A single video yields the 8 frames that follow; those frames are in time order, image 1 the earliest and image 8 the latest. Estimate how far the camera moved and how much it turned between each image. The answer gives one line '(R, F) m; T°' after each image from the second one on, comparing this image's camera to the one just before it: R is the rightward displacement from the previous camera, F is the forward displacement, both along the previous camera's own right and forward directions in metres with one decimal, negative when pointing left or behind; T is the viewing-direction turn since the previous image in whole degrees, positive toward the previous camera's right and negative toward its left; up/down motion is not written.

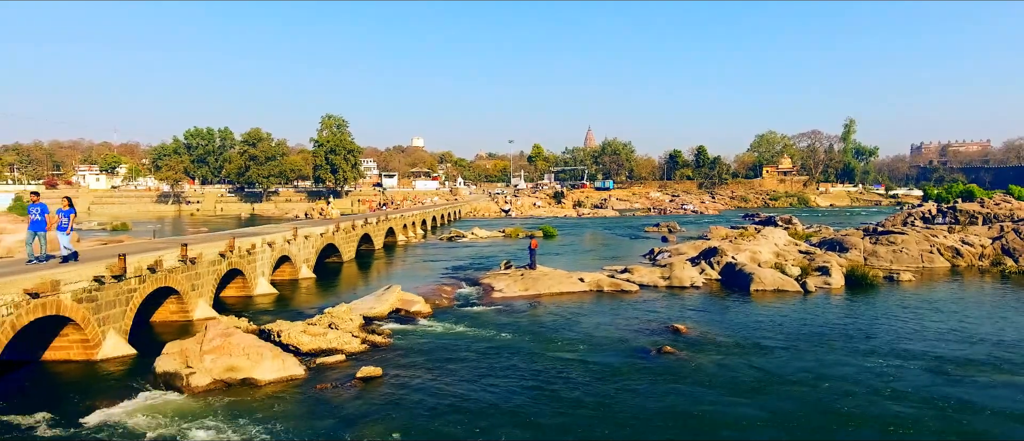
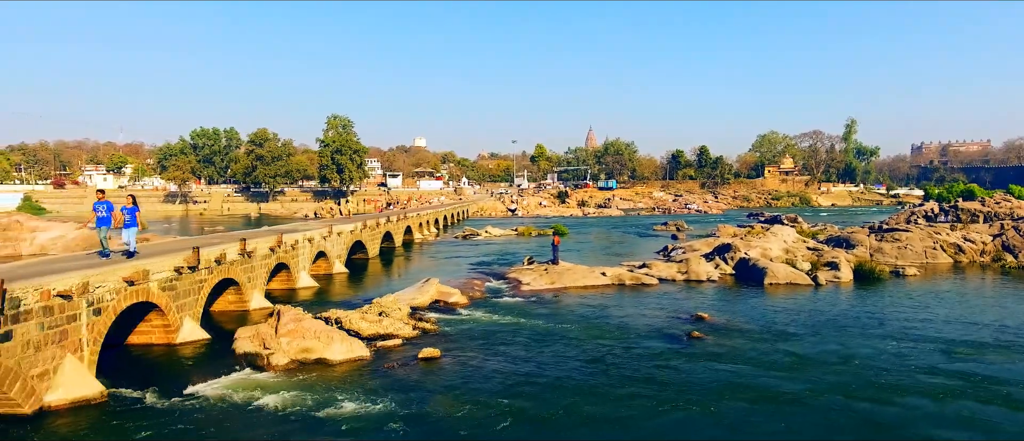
(-1.2, -1.6) m; 0°
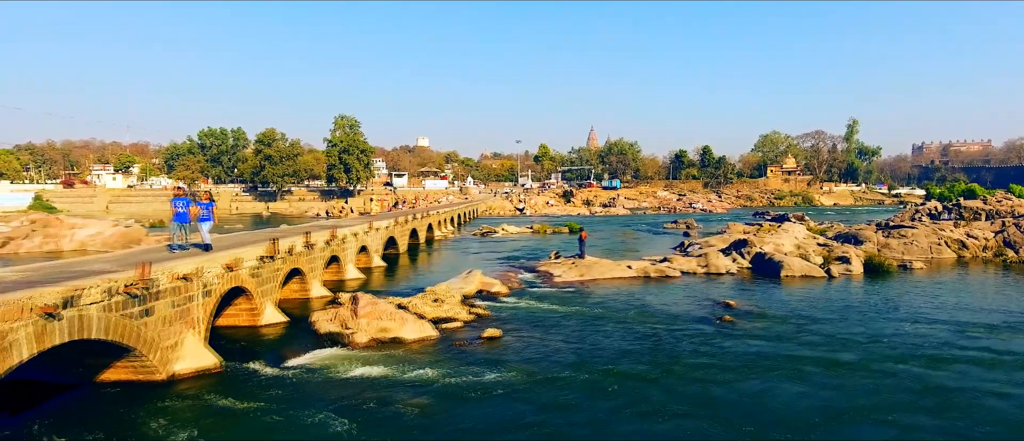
(-1.6, -2.0) m; 0°
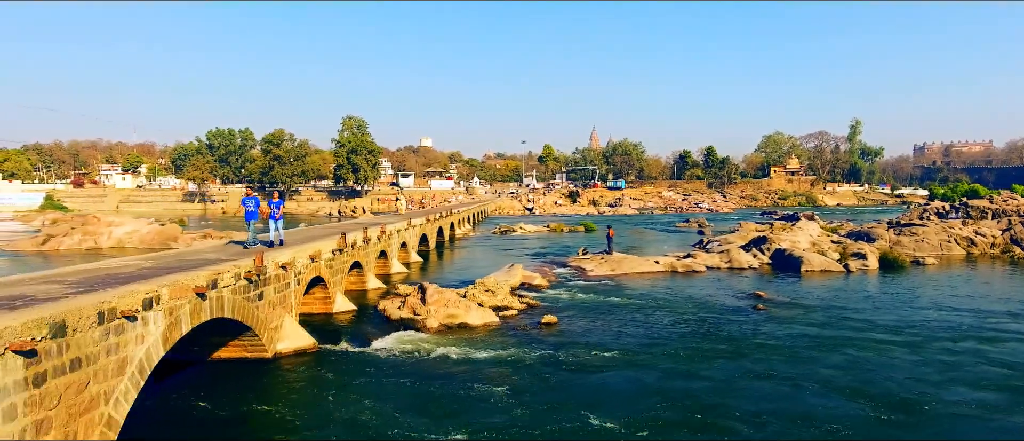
(-1.8, -1.8) m; 0°
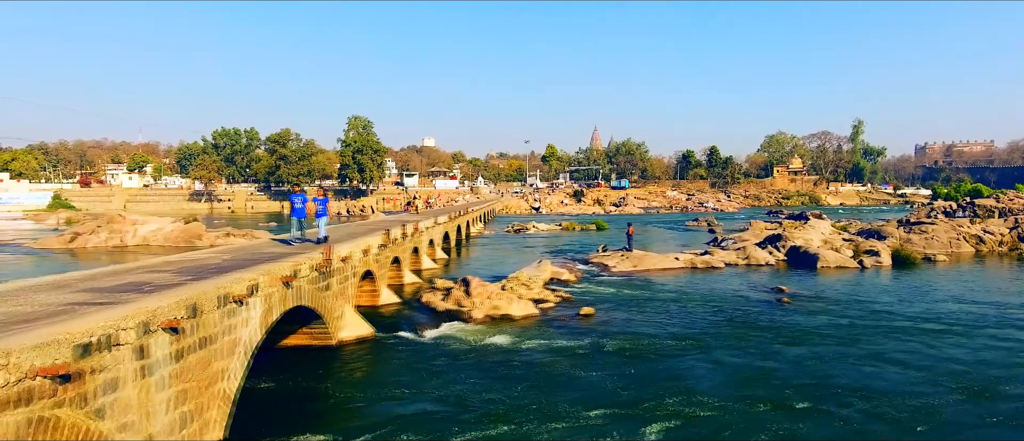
(-1.4, -1.1) m; 0°
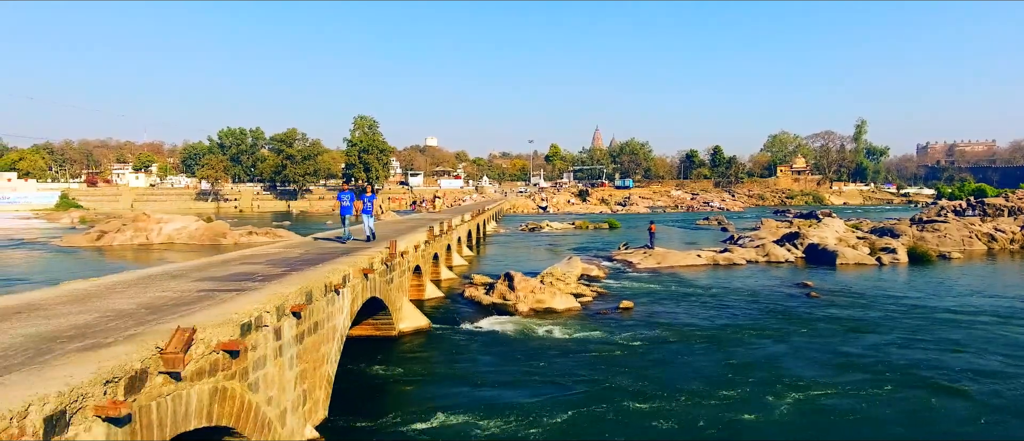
(-1.5, -1.0) m; 0°
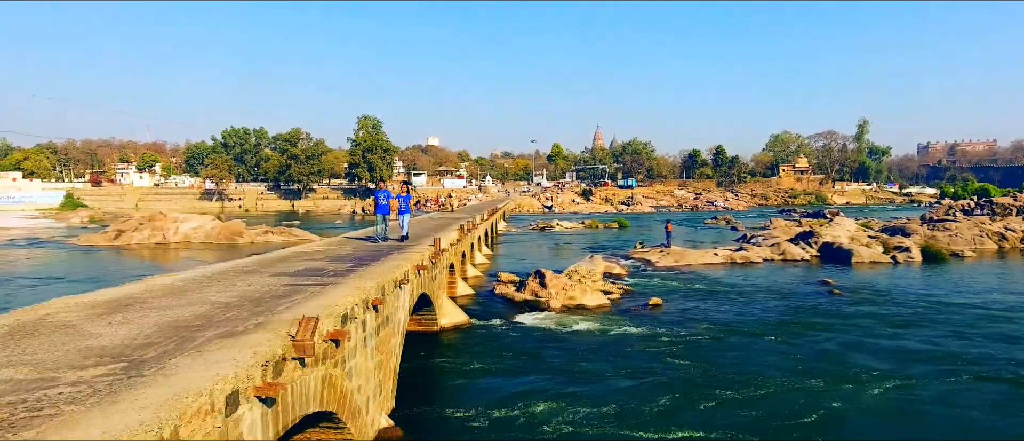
(-1.2, -0.5) m; 0°
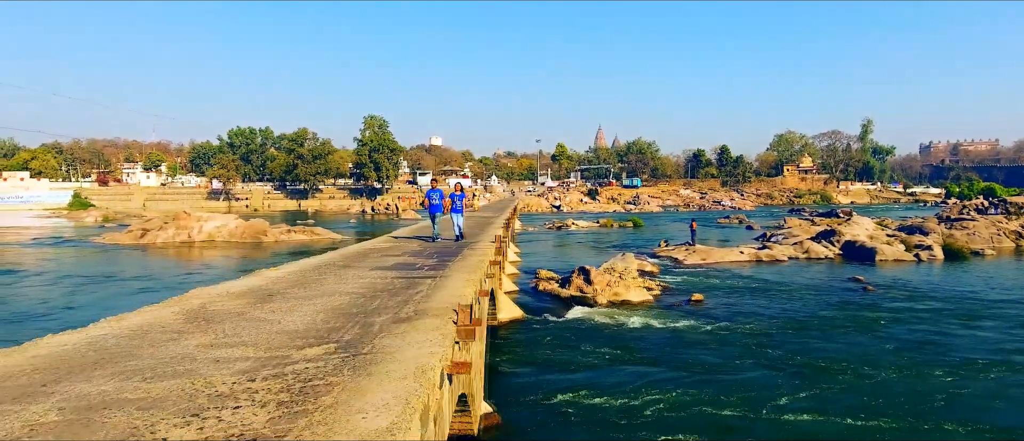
(-1.7, -0.7) m; 0°
